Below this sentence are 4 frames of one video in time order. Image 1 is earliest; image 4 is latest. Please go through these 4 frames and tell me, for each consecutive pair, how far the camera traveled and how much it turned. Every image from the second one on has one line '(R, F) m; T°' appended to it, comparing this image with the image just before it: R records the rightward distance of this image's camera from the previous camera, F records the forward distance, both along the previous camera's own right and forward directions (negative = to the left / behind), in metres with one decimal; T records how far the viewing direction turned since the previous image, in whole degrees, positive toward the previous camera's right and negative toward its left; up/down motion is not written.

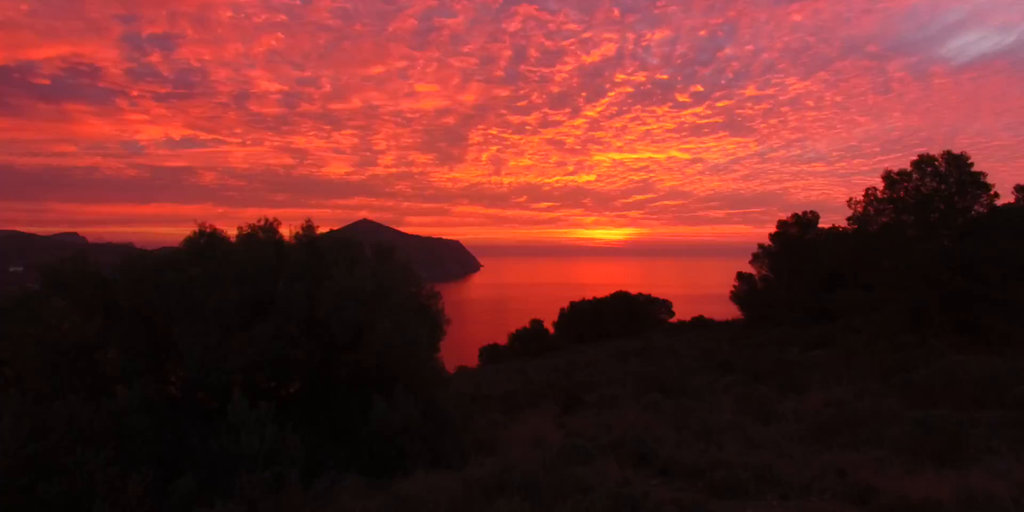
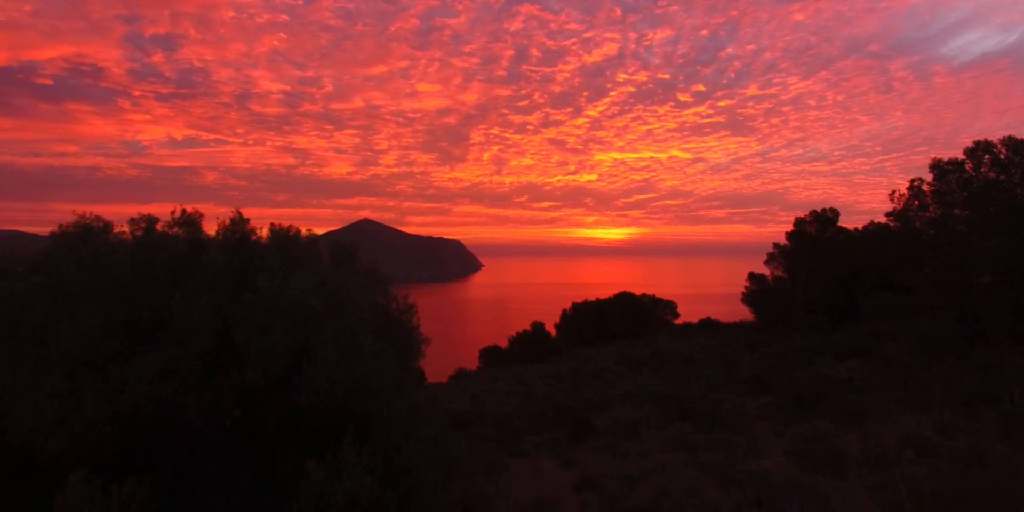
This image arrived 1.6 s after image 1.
(+0.1, +1.8) m; 0°
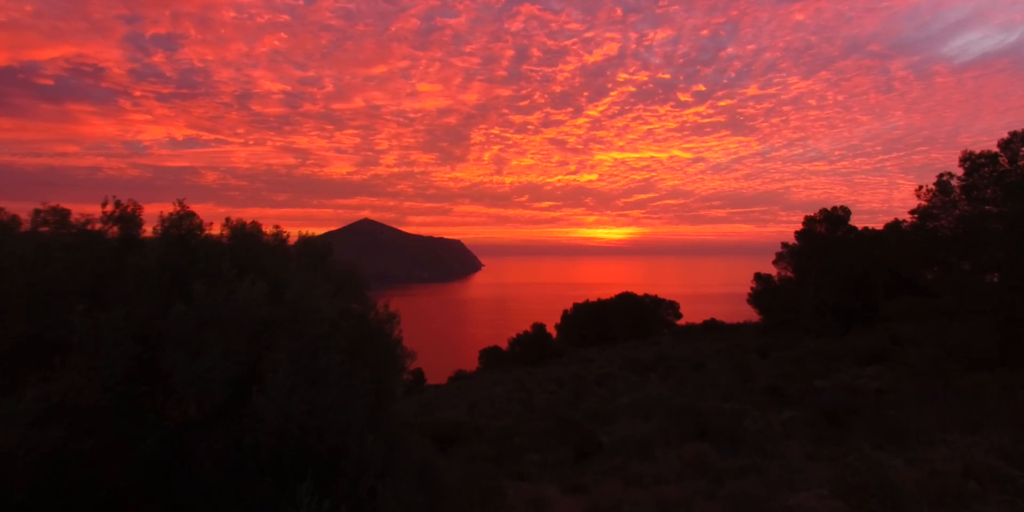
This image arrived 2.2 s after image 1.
(0.0, +1.0) m; 0°
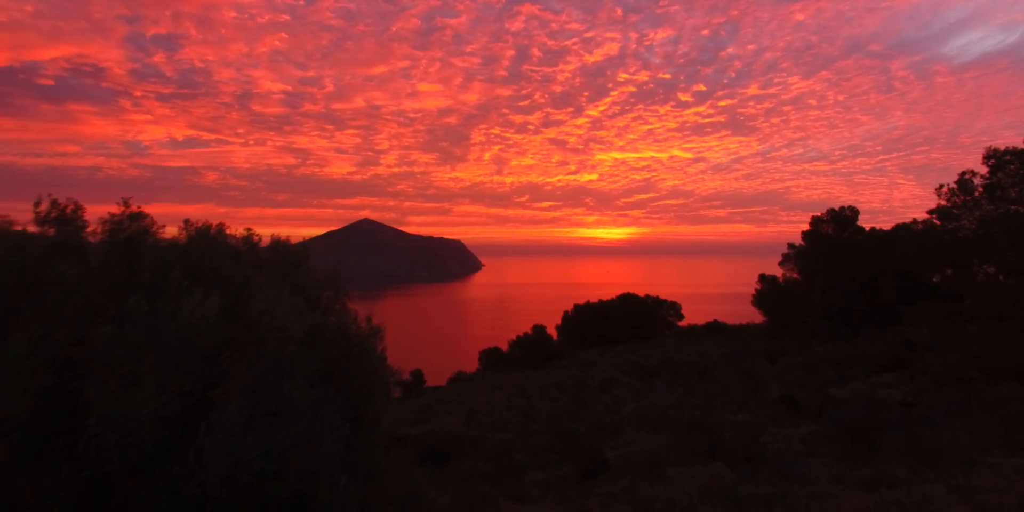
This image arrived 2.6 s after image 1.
(0.0, +0.7) m; 0°
